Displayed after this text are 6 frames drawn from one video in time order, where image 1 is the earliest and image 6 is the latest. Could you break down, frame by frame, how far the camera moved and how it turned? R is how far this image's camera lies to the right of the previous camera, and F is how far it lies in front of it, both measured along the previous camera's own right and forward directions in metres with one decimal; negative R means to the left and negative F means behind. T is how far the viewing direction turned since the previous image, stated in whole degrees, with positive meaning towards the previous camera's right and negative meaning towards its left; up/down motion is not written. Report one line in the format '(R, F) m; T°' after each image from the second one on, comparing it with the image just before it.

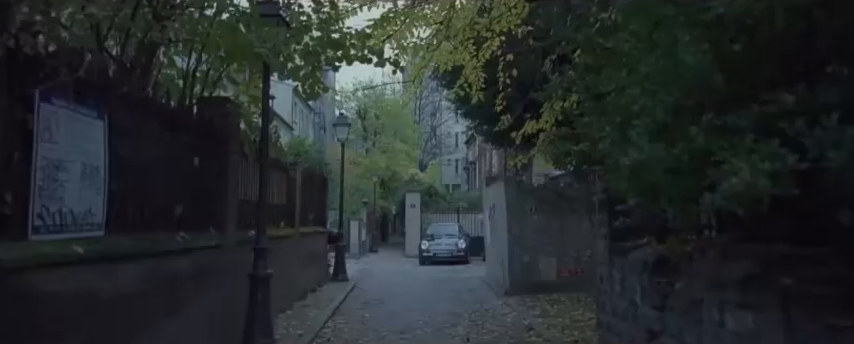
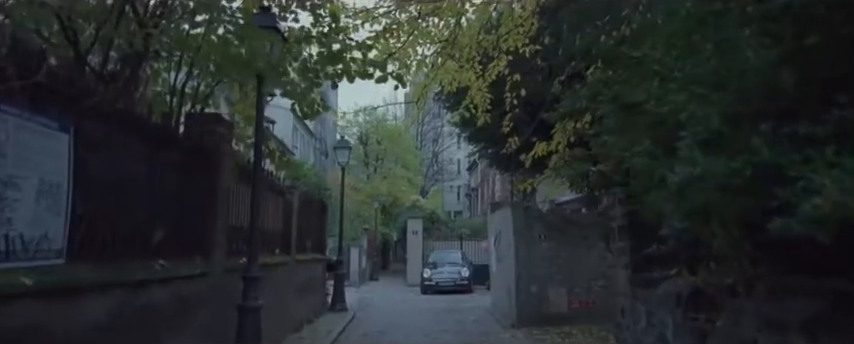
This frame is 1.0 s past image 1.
(0.0, +0.5) m; 0°
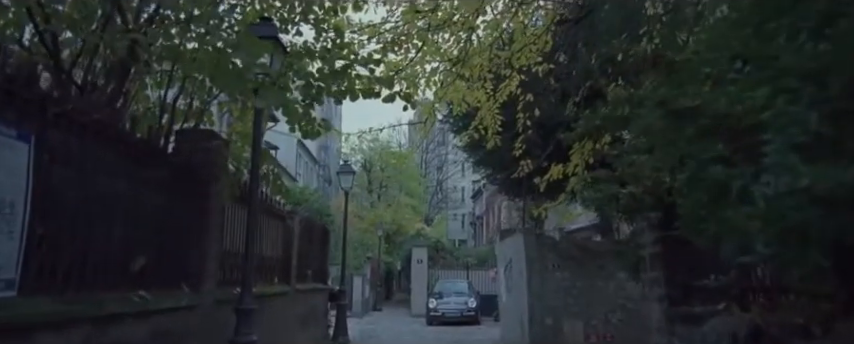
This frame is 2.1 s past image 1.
(-0.1, +0.6) m; 0°
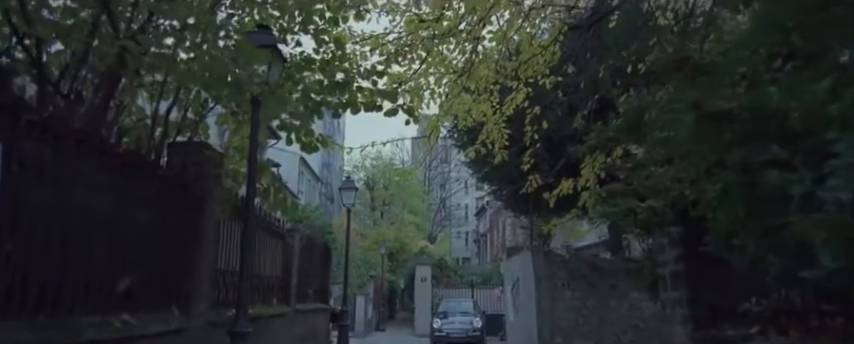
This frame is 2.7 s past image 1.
(0.0, +0.3) m; 0°
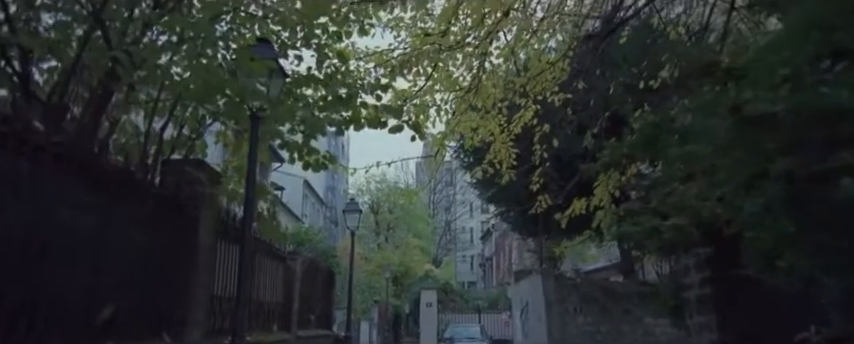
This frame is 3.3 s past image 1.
(0.0, +0.3) m; 0°
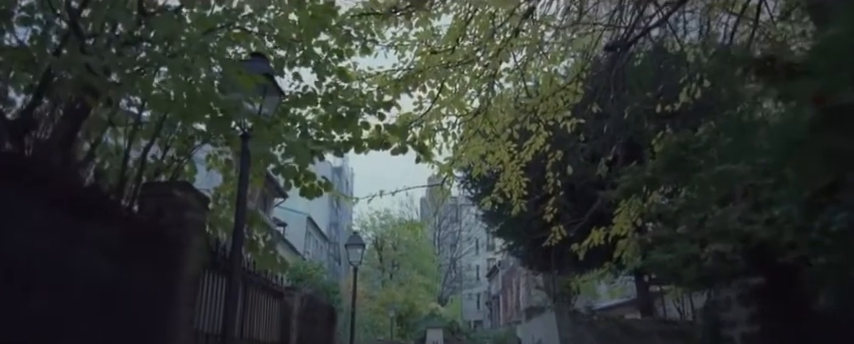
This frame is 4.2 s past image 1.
(0.0, +0.5) m; 0°
